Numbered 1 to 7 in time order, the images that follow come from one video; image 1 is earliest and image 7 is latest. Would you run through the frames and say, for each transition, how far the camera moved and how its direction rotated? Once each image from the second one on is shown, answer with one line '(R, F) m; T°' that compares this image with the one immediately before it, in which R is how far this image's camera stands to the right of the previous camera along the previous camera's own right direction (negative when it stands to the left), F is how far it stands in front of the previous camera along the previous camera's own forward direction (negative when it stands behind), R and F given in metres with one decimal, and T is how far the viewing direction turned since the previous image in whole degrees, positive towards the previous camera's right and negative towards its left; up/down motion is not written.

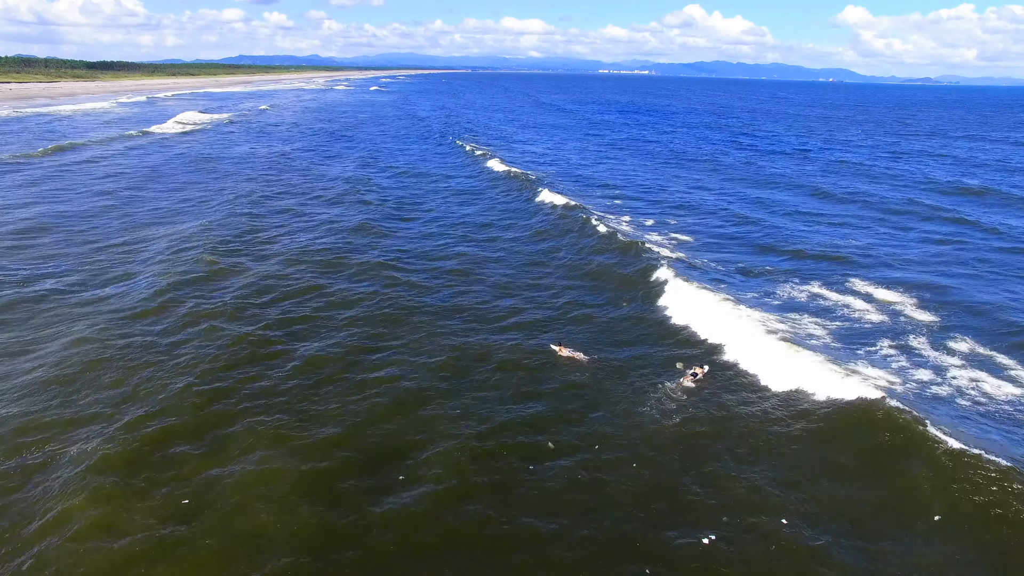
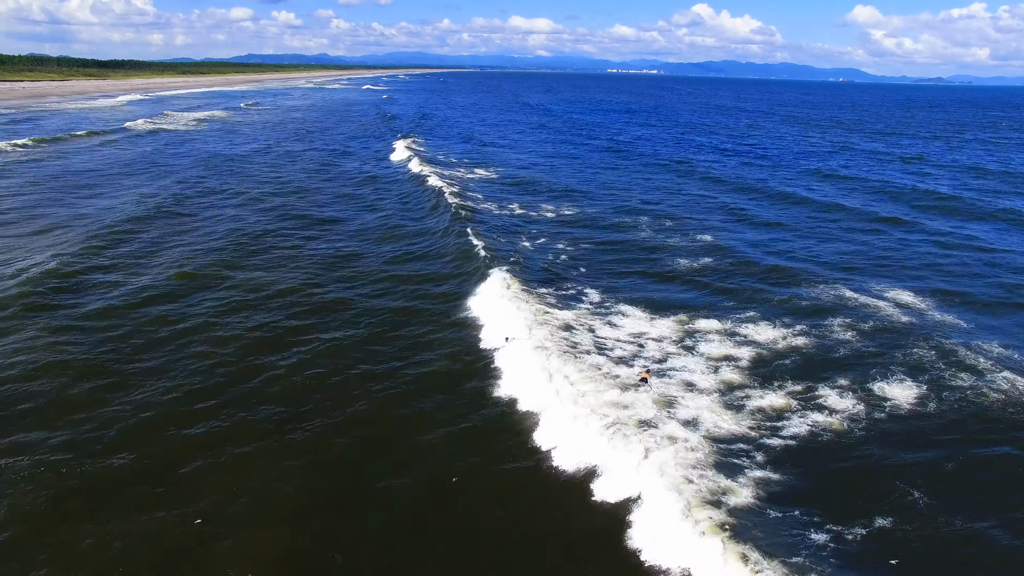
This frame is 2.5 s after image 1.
(-0.4, +0.1) m; -1°
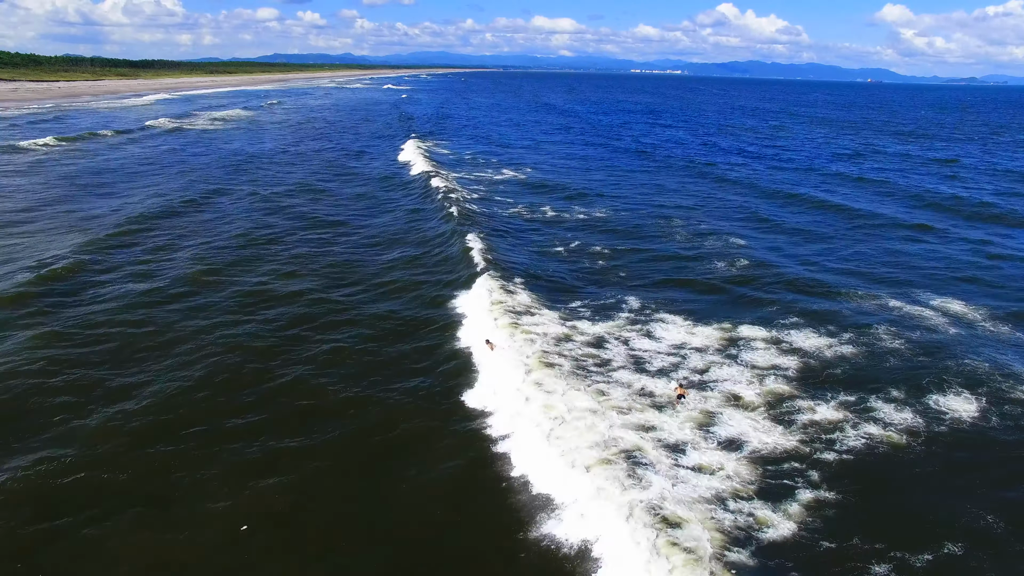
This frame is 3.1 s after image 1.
(-0.5, 0.0) m; -2°
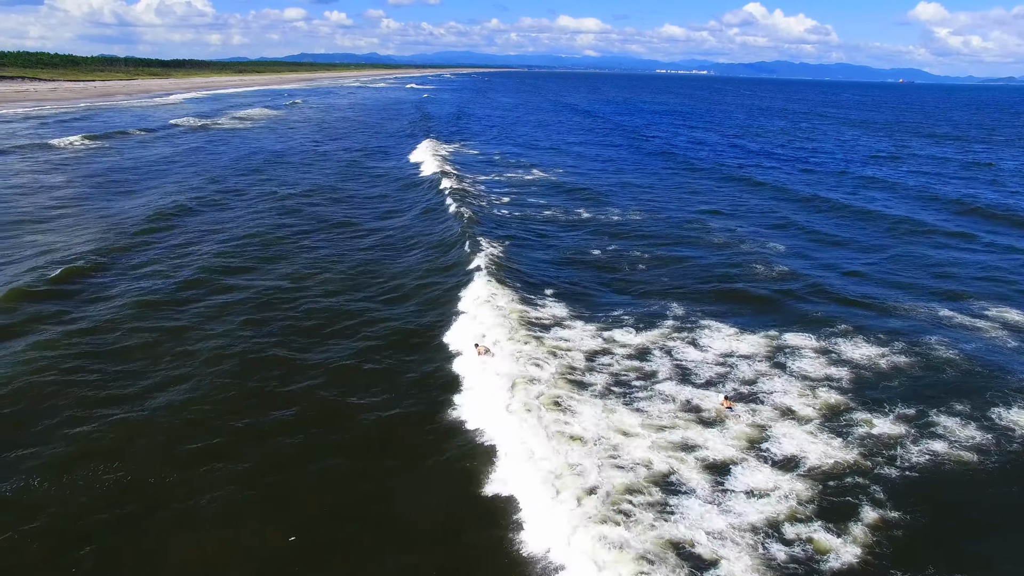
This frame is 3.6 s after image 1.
(-0.5, +0.1) m; -2°
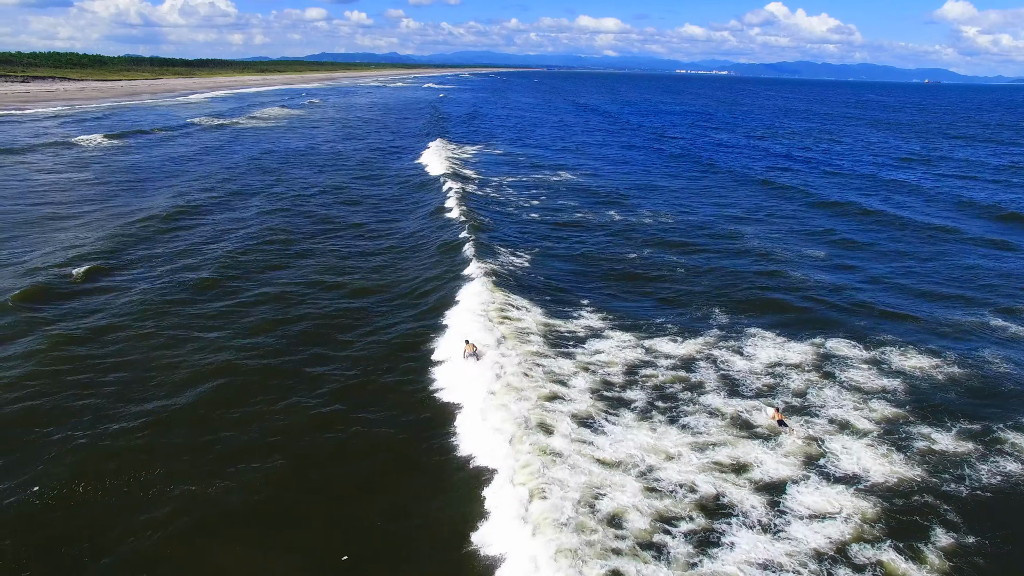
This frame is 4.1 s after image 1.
(-0.6, +0.2) m; -1°
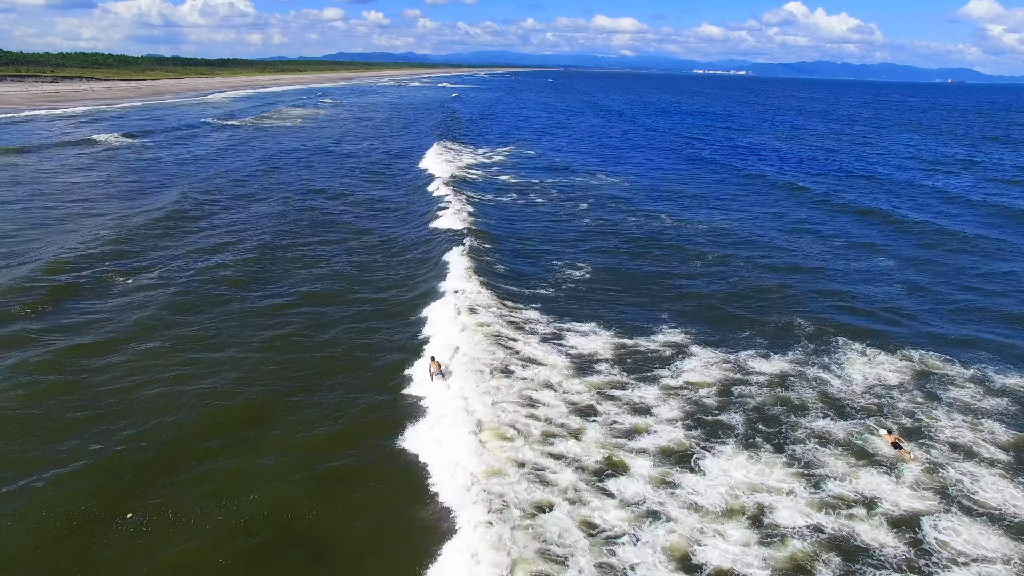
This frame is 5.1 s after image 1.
(-1.6, +0.6) m; -1°
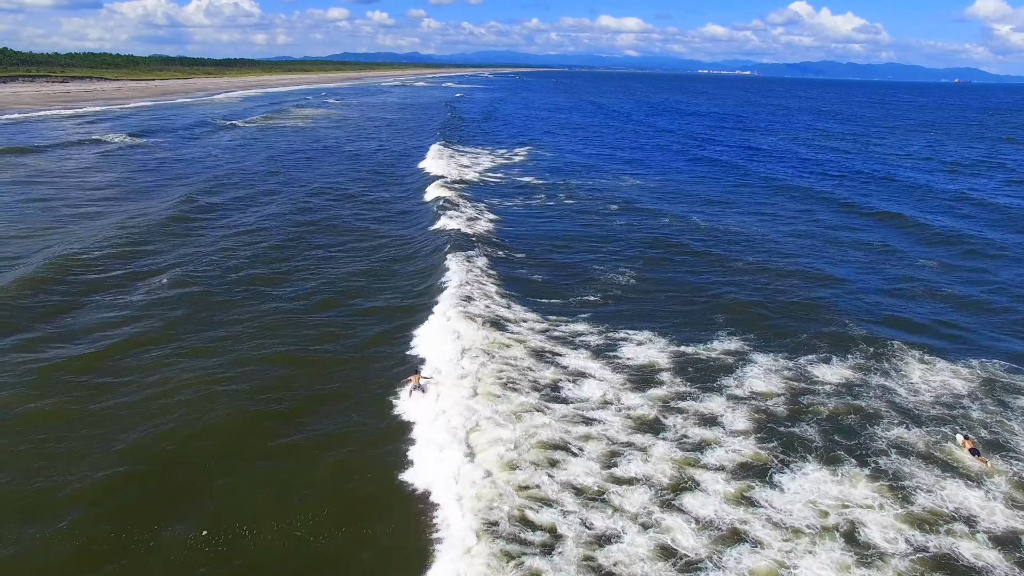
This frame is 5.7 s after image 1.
(-1.2, +0.4) m; 0°
